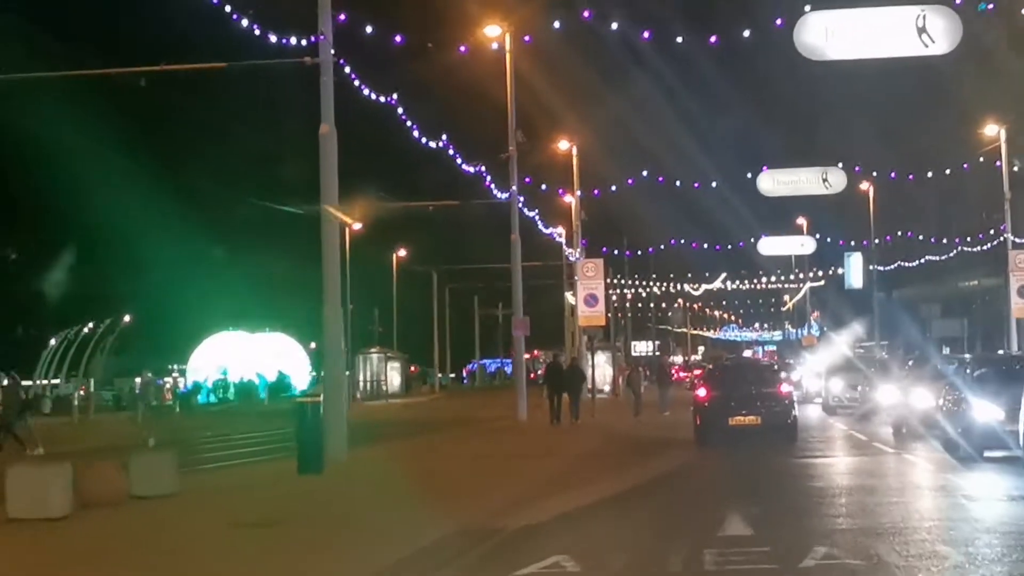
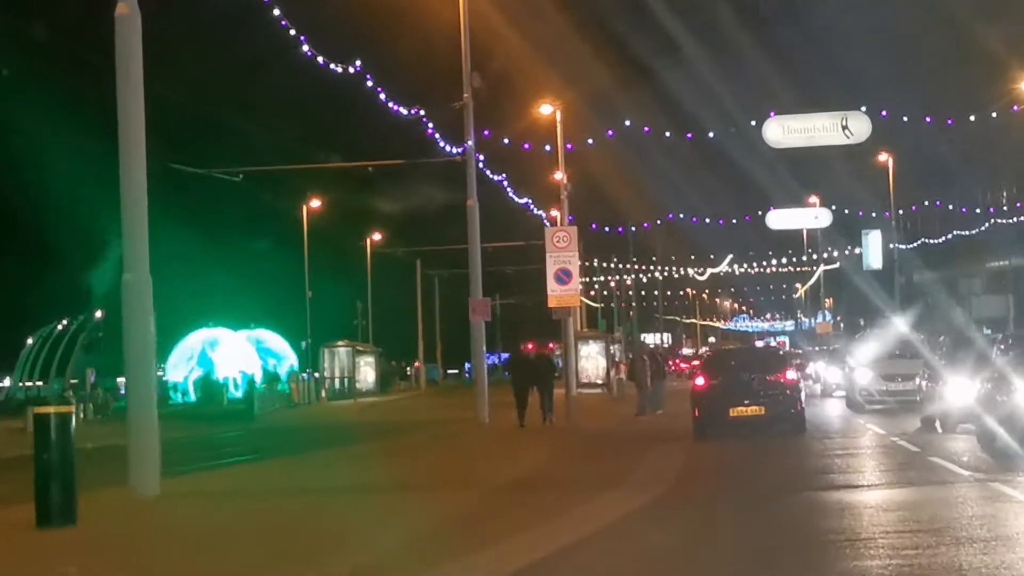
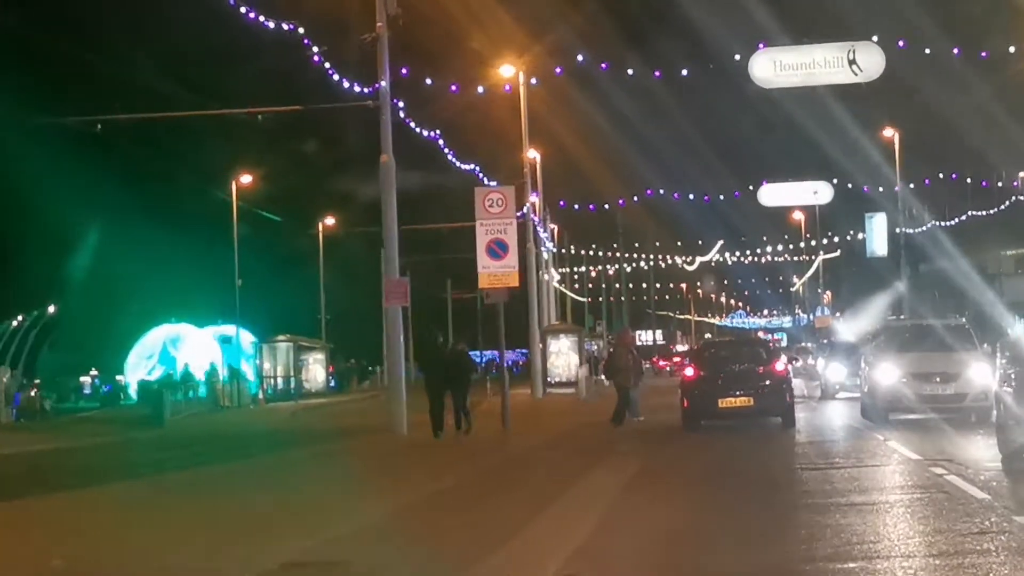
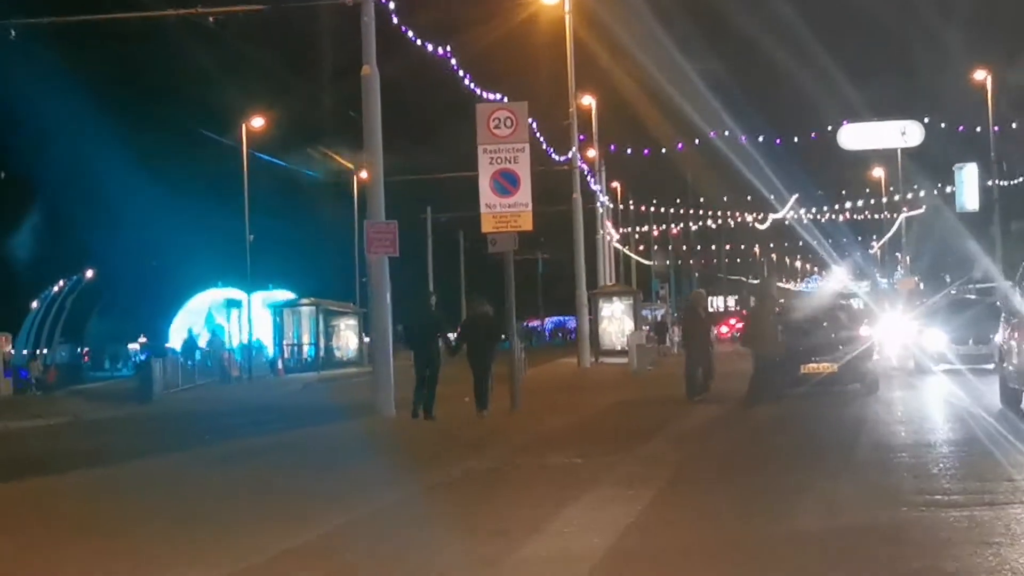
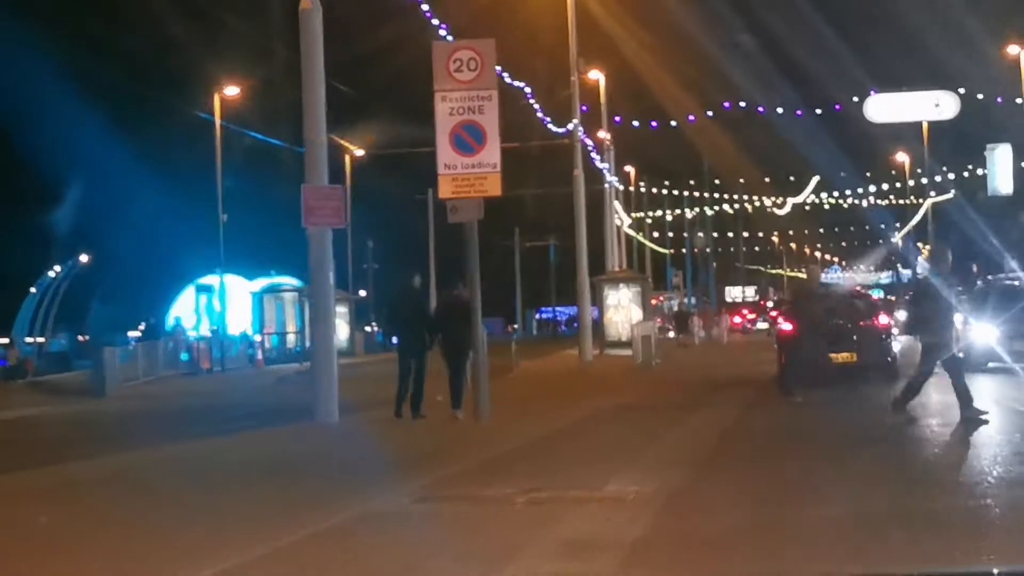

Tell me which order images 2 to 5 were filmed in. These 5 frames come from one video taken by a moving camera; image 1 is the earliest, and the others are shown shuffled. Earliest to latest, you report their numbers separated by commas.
2, 3, 4, 5
